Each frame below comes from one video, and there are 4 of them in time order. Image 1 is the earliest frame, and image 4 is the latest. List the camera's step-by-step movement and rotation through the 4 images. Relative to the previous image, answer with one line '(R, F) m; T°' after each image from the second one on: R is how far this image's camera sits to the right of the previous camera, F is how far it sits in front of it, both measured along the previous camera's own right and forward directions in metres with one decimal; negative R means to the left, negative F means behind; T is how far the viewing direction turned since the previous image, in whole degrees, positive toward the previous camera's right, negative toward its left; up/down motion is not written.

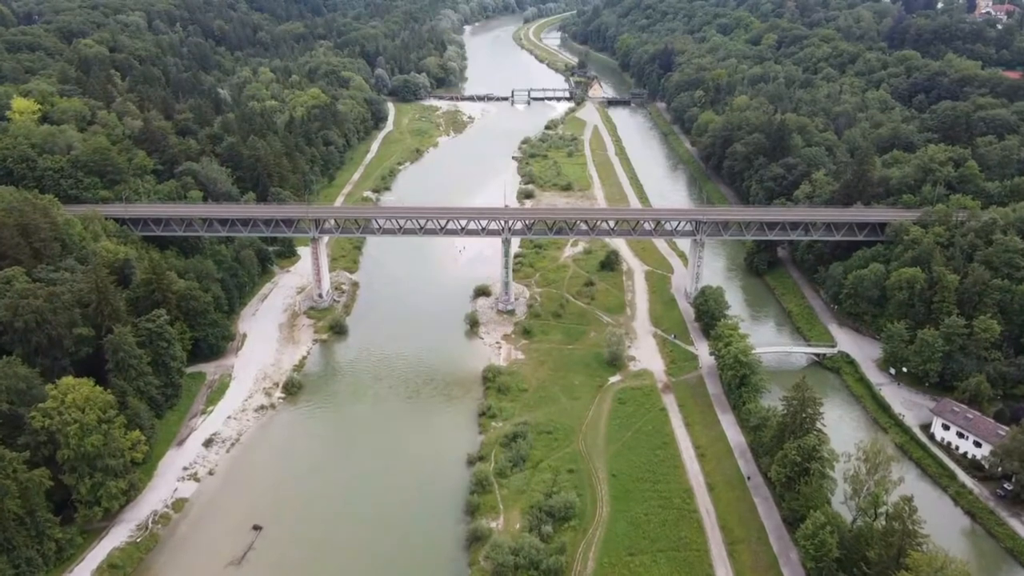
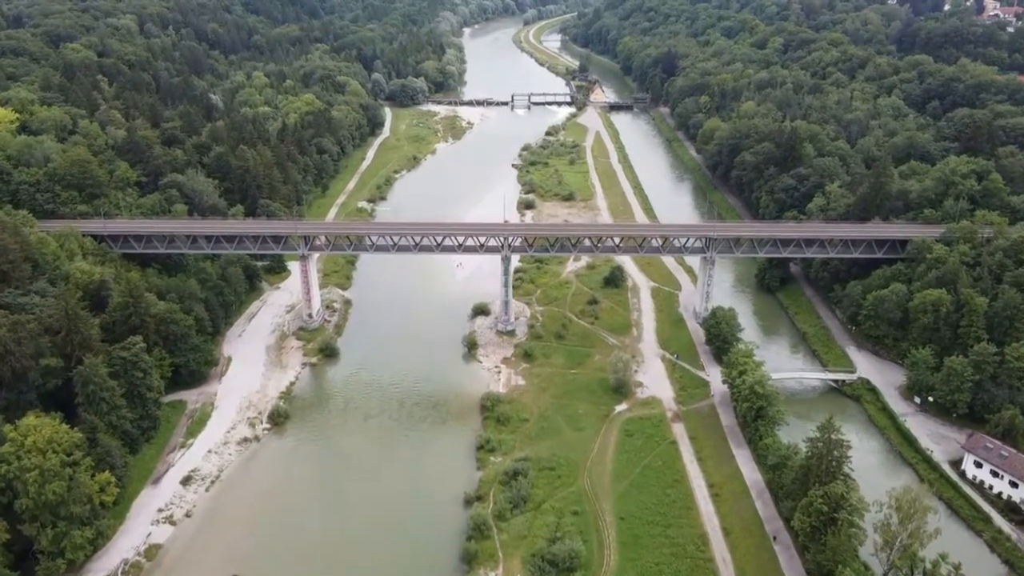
(0.0, +3.7) m; 0°
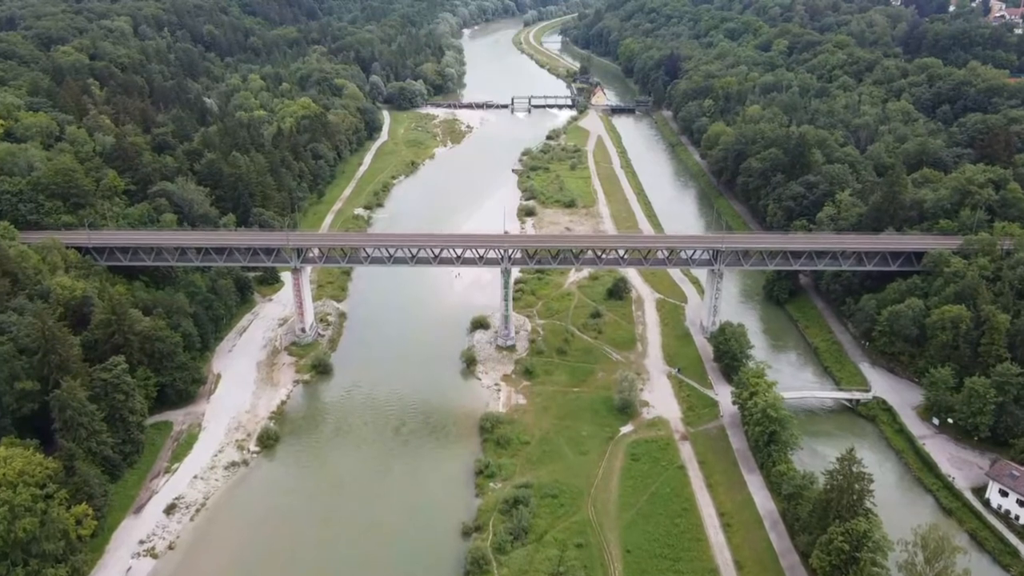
(0.0, +2.5) m; 0°
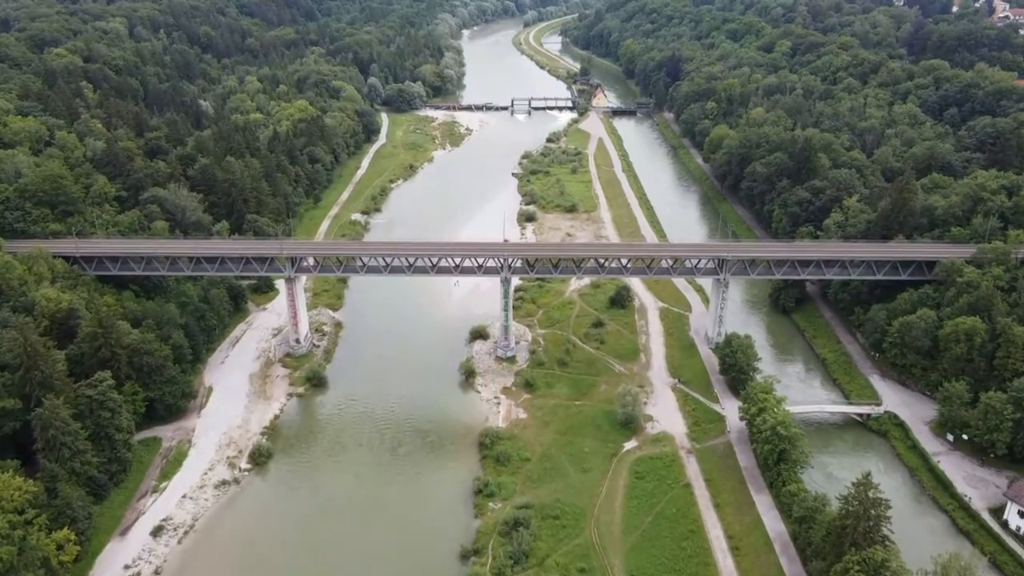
(0.0, +1.8) m; 0°
